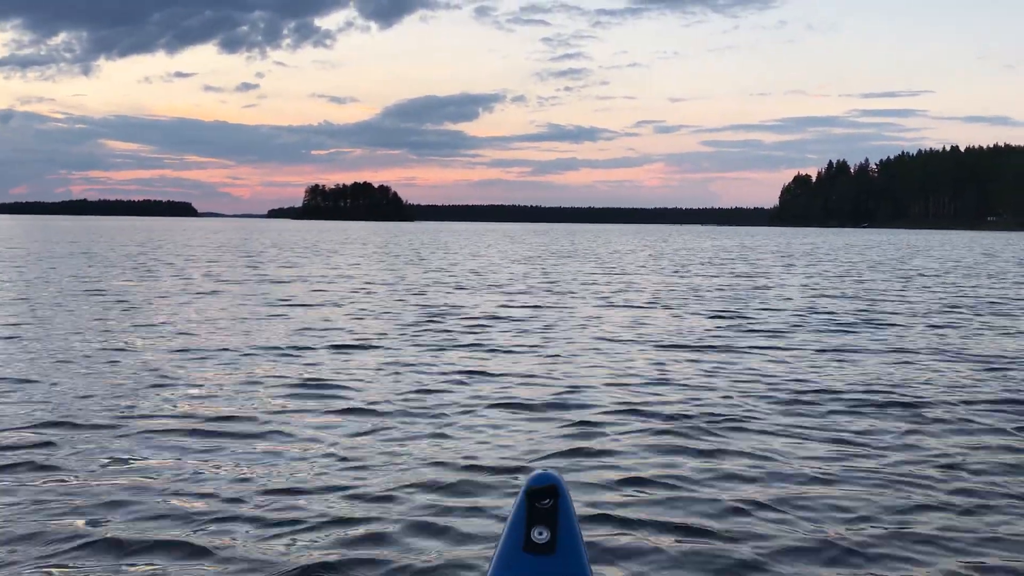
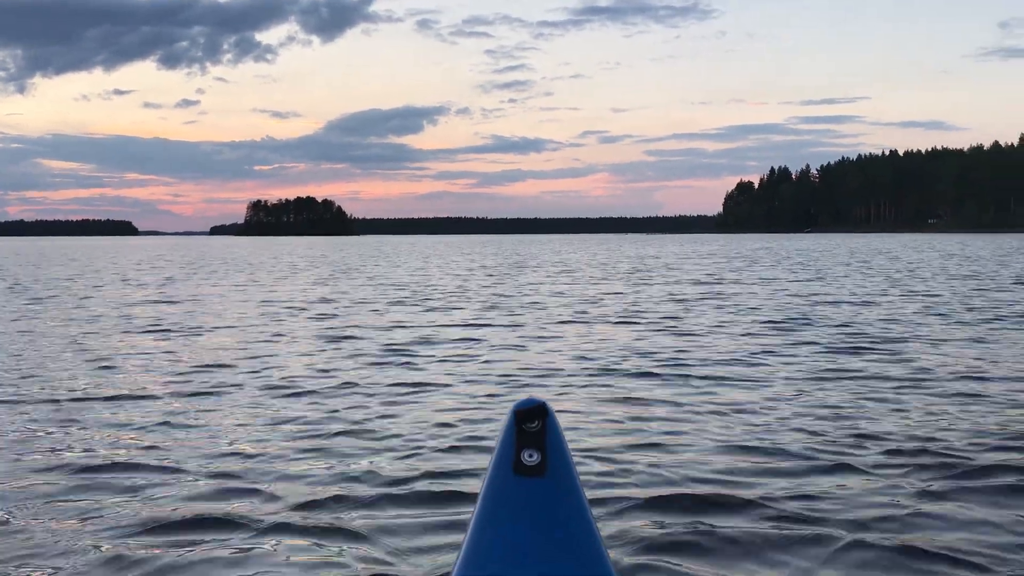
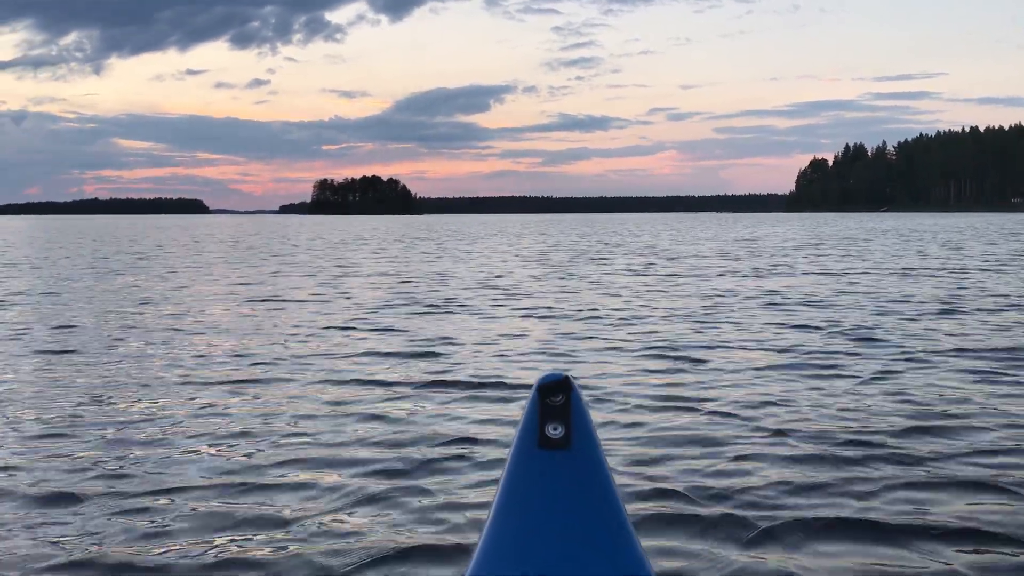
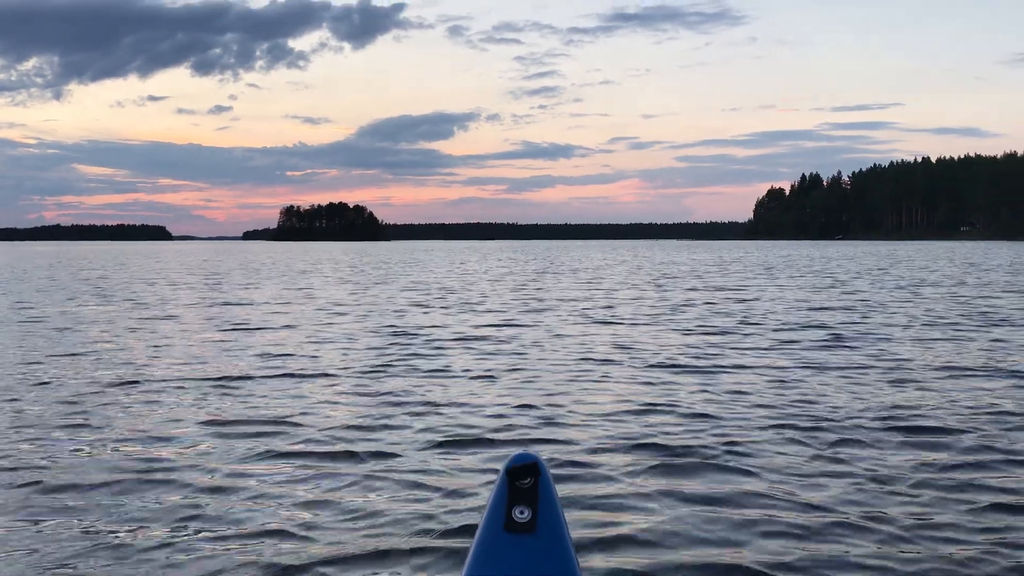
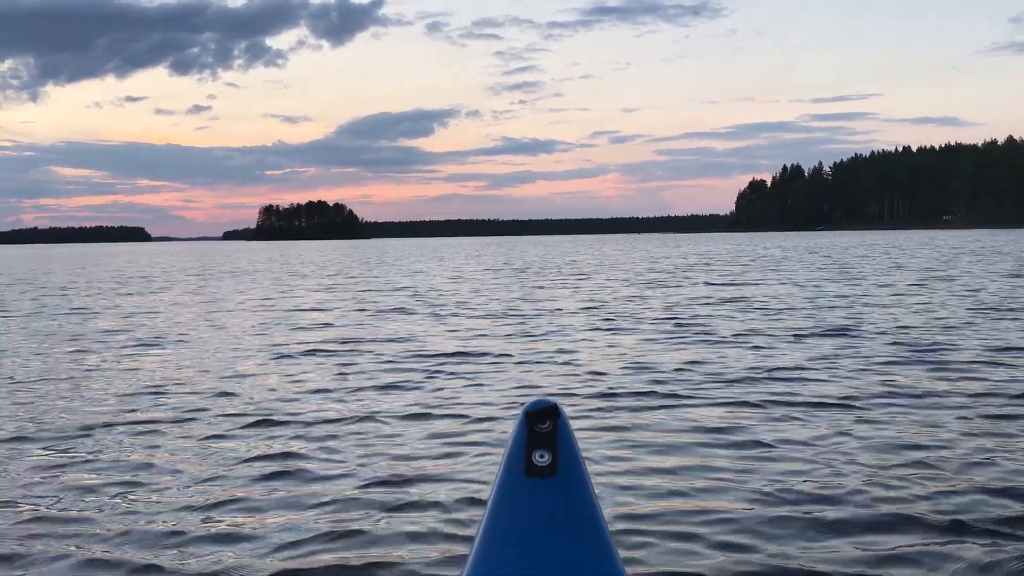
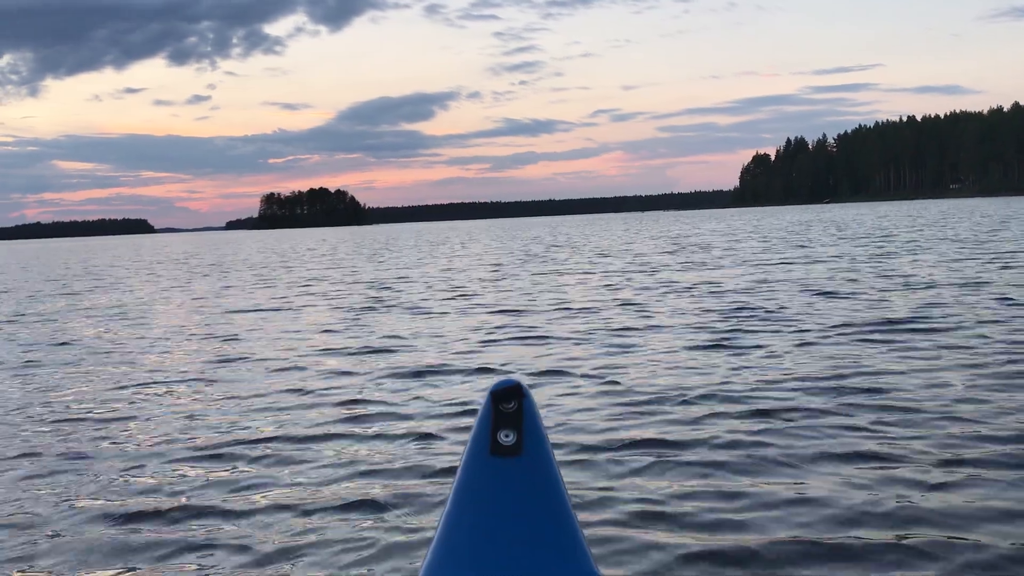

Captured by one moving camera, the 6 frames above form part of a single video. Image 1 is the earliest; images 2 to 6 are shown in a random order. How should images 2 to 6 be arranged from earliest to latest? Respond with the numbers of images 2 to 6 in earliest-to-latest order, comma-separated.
4, 2, 5, 6, 3
